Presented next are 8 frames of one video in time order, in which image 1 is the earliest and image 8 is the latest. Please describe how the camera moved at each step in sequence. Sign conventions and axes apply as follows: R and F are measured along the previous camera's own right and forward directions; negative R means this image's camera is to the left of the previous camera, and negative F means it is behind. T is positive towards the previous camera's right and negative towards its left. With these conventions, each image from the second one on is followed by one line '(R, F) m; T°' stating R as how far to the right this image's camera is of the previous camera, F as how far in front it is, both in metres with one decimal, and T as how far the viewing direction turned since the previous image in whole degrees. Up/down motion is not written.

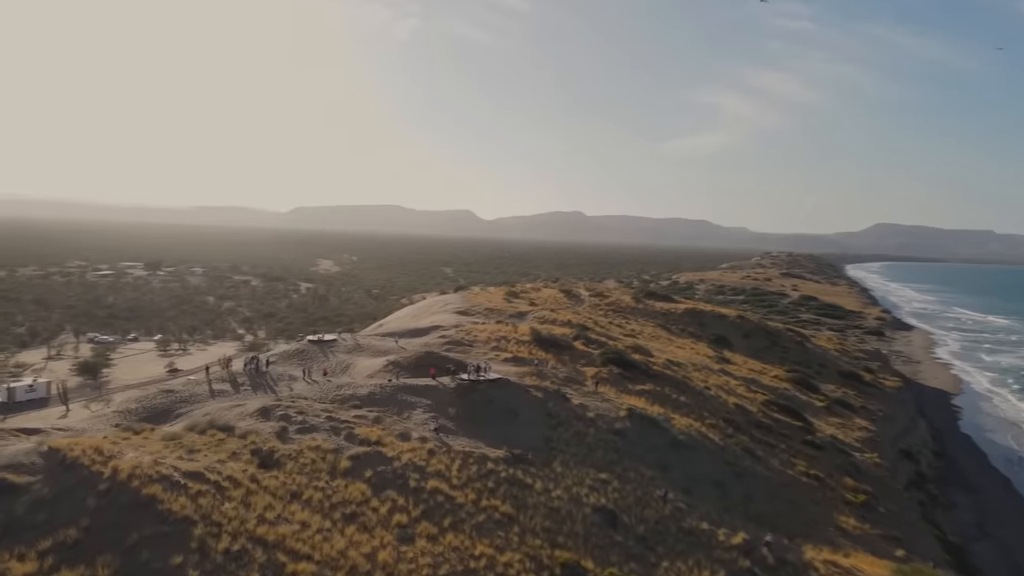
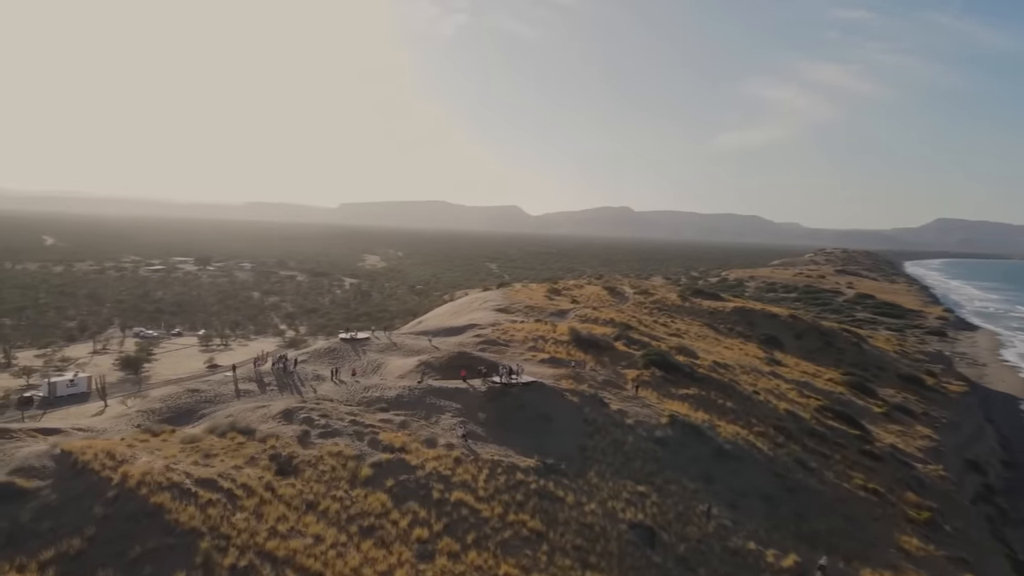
(+0.4, +1.3) m; -4°
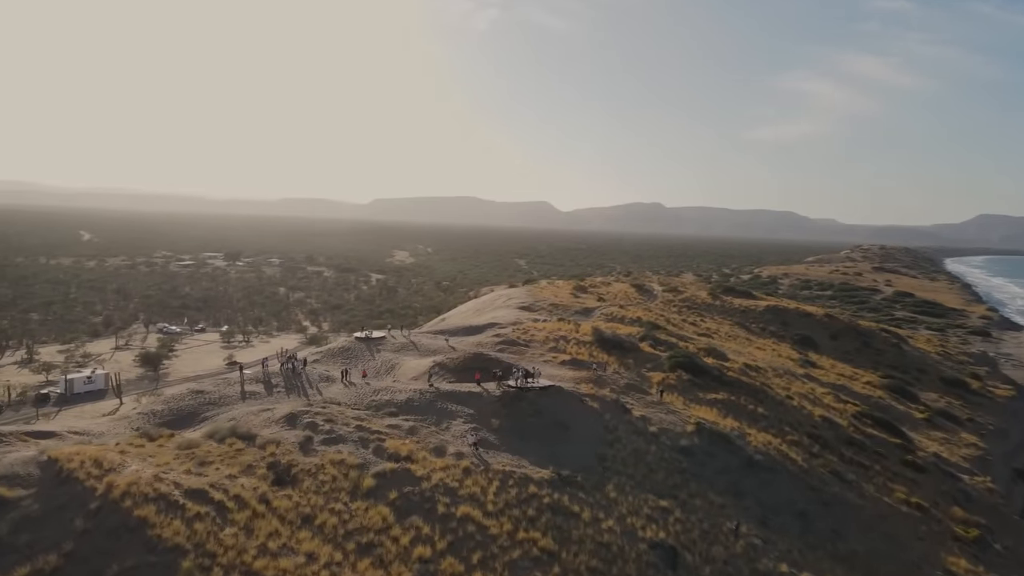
(+0.4, +1.3) m; -2°
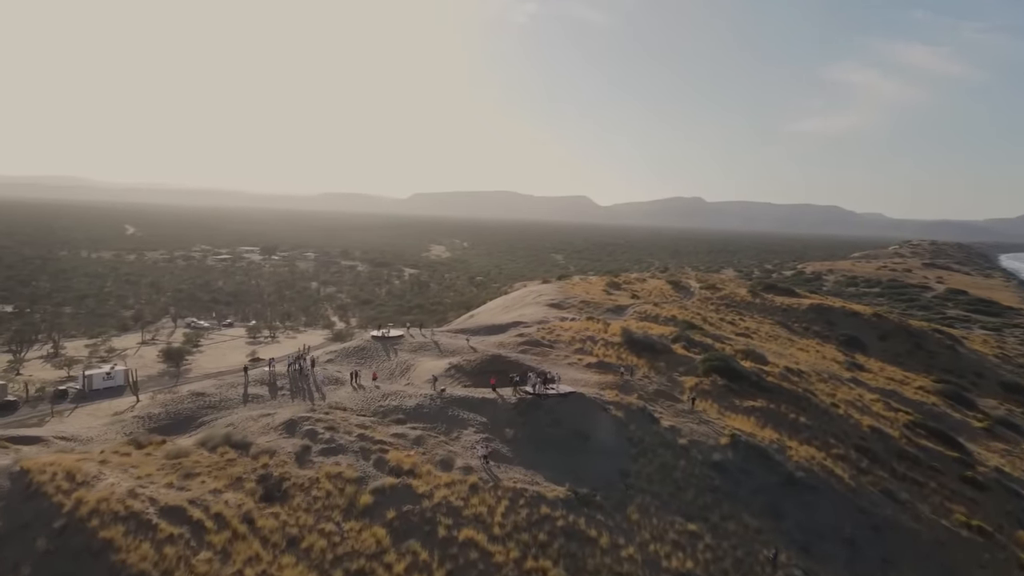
(+0.6, +1.8) m; -3°
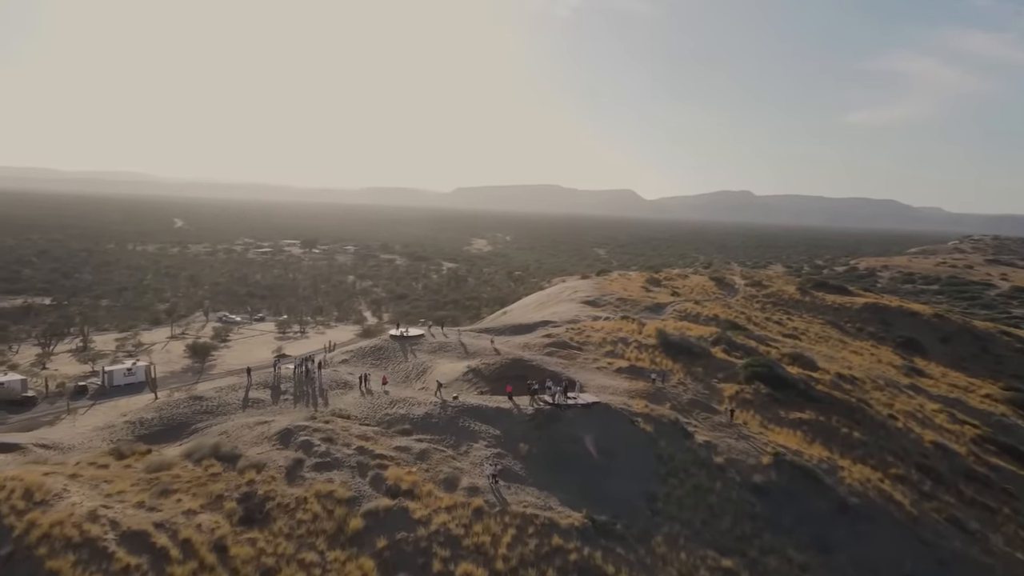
(+0.7, +2.0) m; -3°
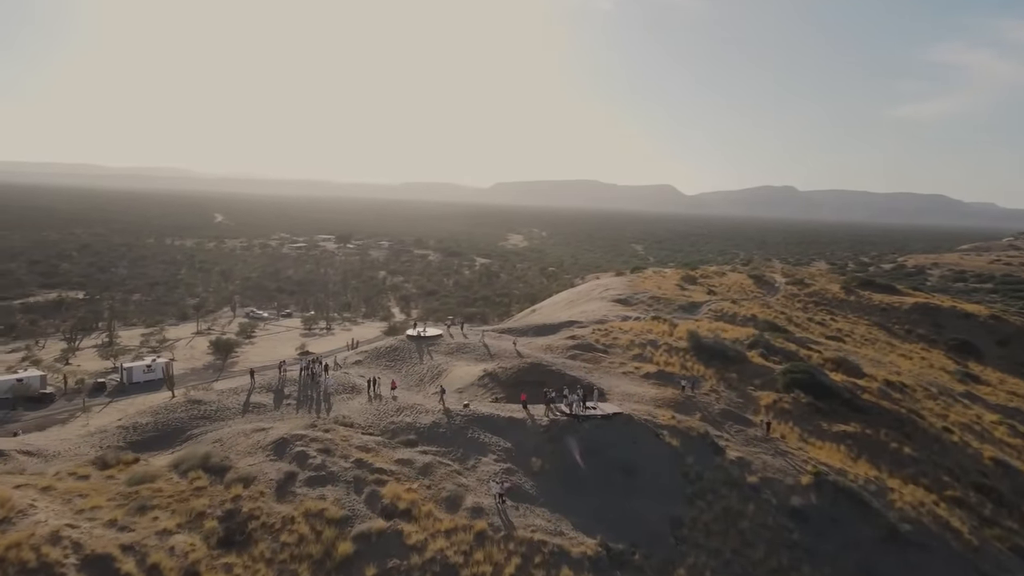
(+0.6, +1.6) m; -3°
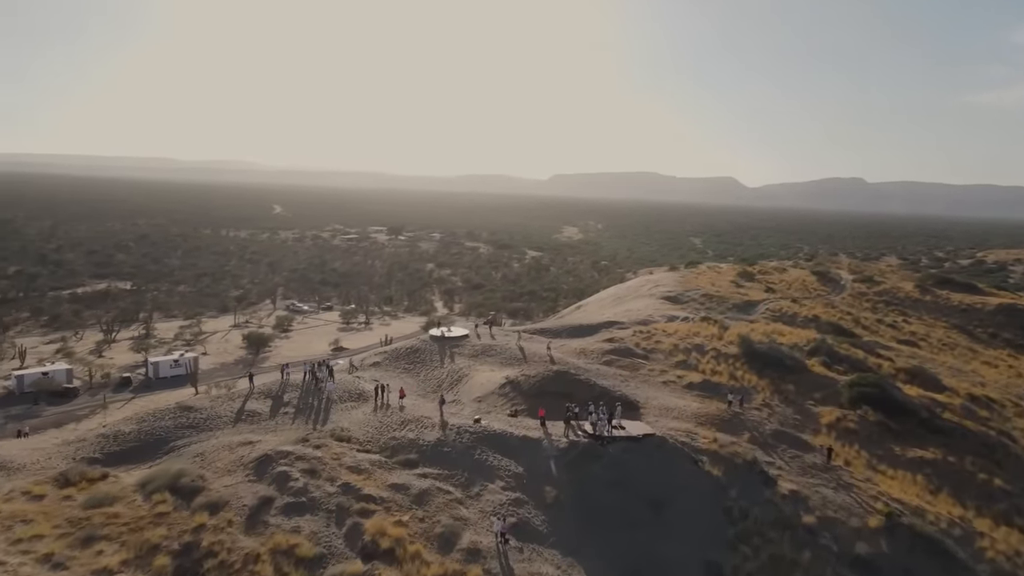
(+0.9, +2.4) m; -4°
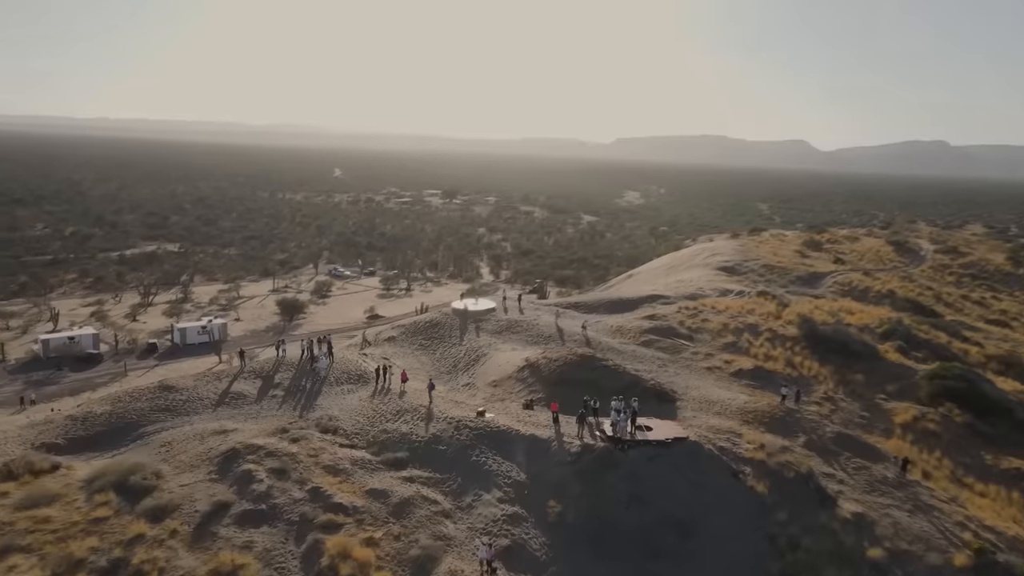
(+1.0, +2.6) m; -5°
